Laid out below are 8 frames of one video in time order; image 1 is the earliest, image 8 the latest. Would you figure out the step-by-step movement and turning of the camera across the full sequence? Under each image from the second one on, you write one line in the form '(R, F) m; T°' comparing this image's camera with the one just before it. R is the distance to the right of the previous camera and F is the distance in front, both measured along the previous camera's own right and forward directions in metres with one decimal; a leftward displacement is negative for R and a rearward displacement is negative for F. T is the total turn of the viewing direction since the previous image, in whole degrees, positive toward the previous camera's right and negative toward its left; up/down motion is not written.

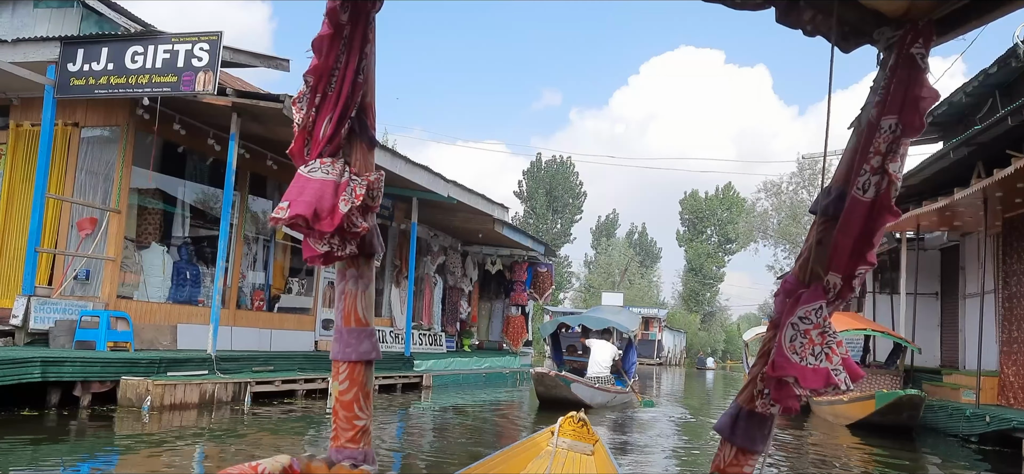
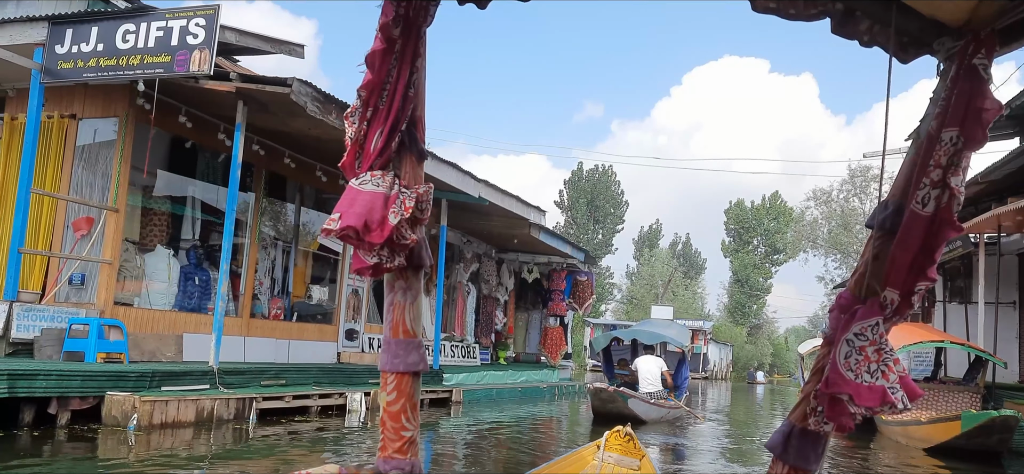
(+0.1, +1.0) m; -3°
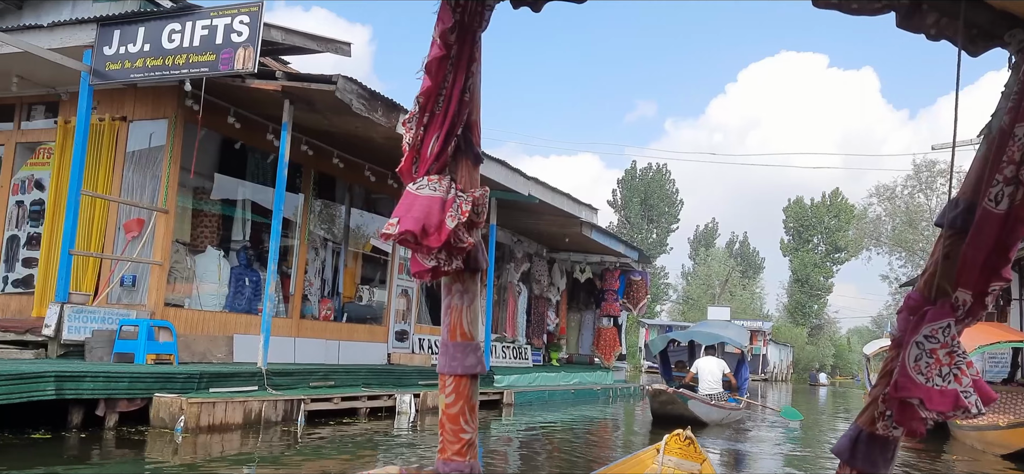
(0.0, +0.2) m; -4°
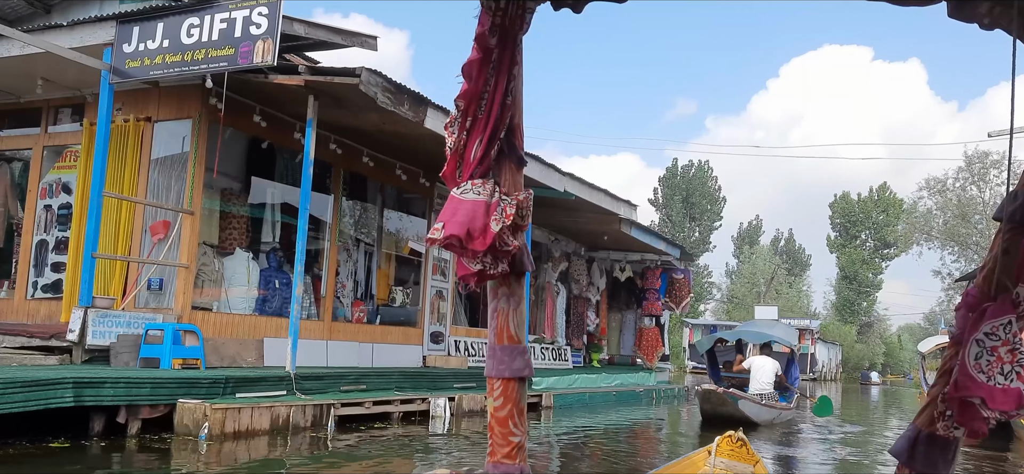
(+0.1, +0.3) m; -3°
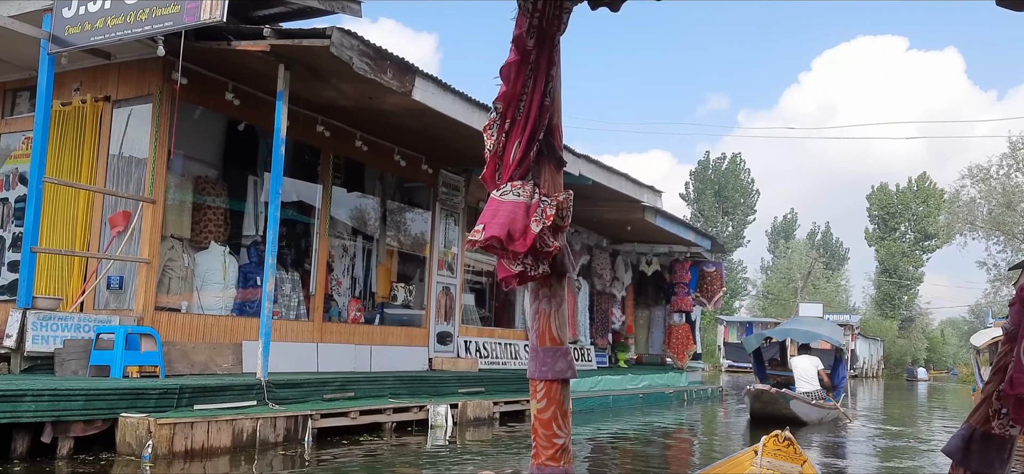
(+0.3, +1.0) m; -2°
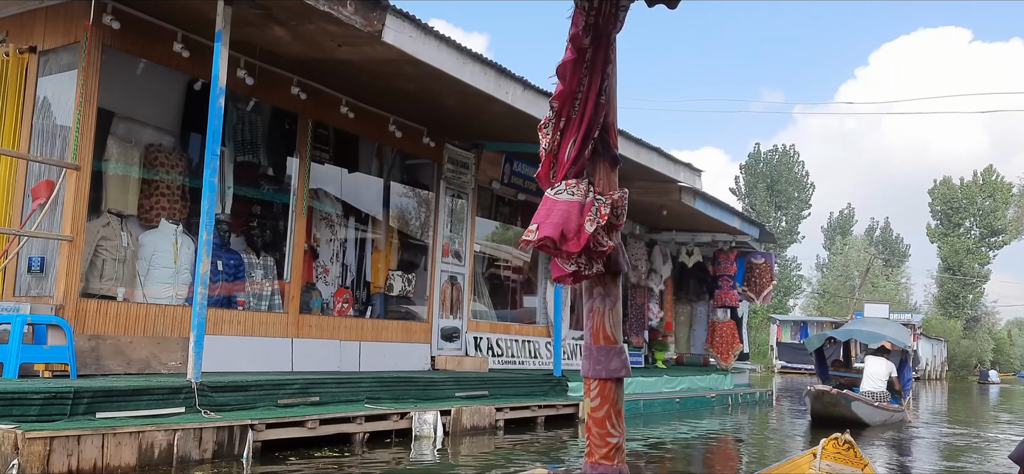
(+0.4, +1.3) m; -3°
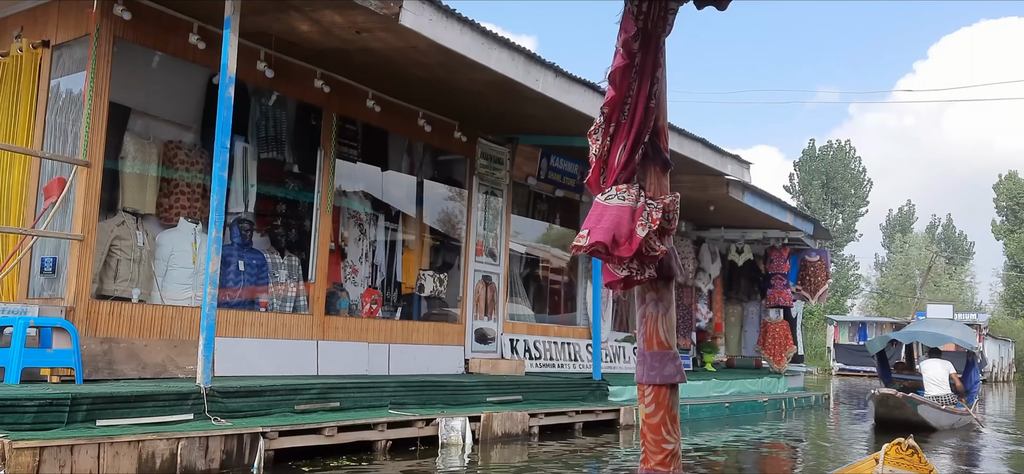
(+0.2, +0.4) m; -3°
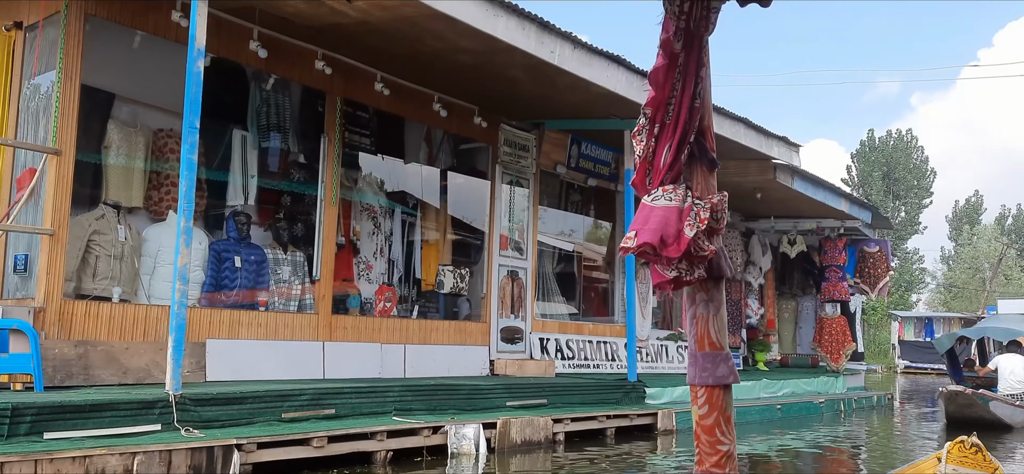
(+0.3, +0.7) m; -4°
